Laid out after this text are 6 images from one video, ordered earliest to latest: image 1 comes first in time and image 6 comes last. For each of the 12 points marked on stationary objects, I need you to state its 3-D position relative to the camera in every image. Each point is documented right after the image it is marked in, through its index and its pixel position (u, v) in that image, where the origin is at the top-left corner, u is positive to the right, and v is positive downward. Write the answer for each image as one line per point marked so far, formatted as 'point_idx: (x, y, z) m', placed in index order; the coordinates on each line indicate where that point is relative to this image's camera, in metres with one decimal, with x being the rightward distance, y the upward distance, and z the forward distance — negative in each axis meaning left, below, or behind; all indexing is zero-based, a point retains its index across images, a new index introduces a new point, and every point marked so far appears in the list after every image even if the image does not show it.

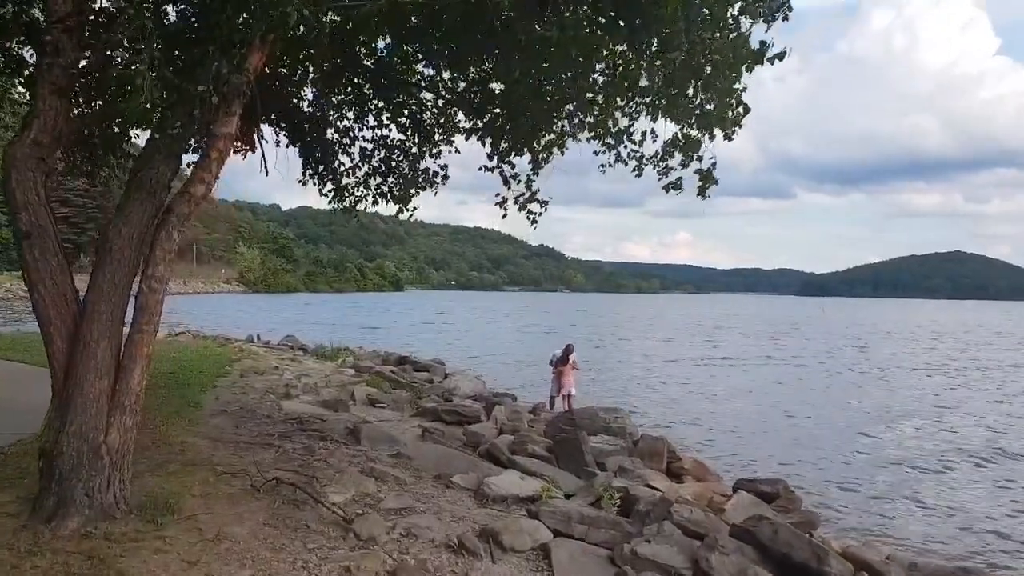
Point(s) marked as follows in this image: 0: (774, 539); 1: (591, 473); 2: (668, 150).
0: (+2.2, -2.1, +6.7) m
1: (+1.0, -2.4, +10.0) m
2: (+1.9, +1.8, +10.1) m
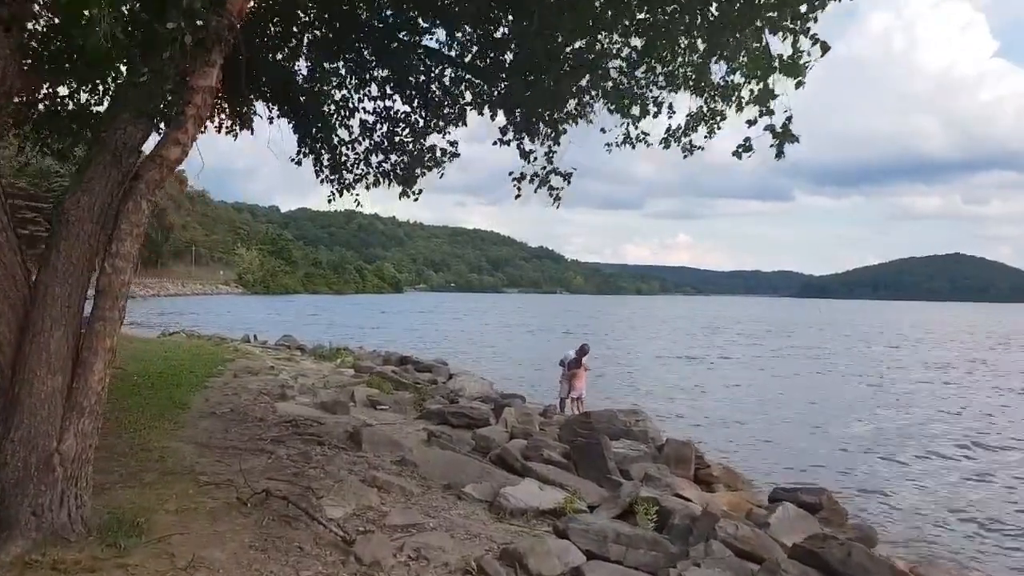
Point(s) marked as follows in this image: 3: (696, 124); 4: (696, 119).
0: (+2.4, -2.0, +5.8) m
1: (+1.2, -2.2, +9.1) m
2: (+2.1, +1.9, +9.3) m
3: (+2.1, +1.9, +9.2) m
4: (+2.1, +2.0, +9.2) m
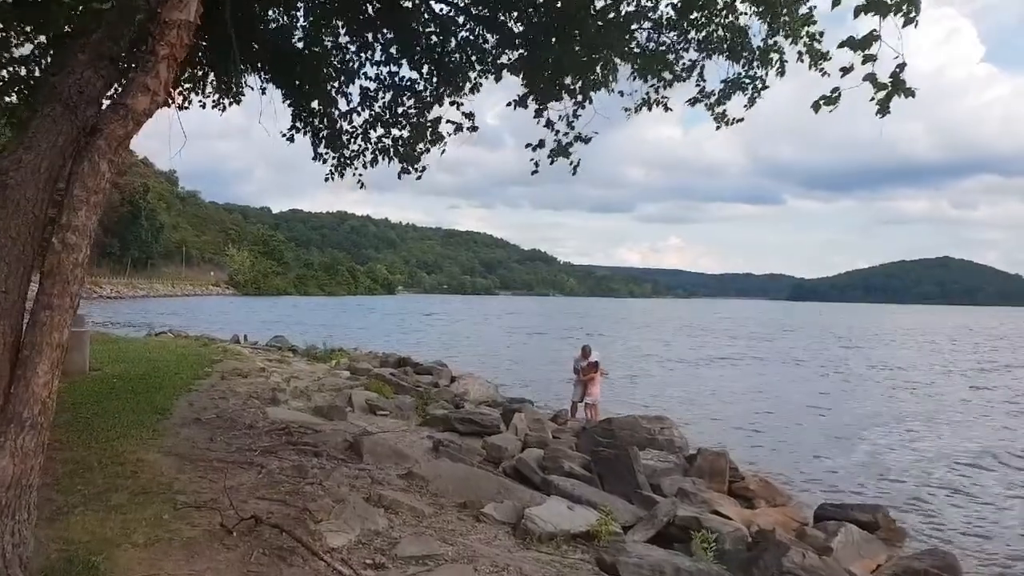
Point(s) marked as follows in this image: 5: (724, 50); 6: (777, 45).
0: (+2.7, -1.9, +4.8) m
1: (+1.4, -2.2, +8.2) m
2: (+2.3, +2.0, +8.3) m
3: (+2.3, +2.0, +8.3) m
4: (+2.3, +2.0, +8.3) m
5: (+2.2, +2.4, +8.3) m
6: (+2.7, +2.4, +8.1) m
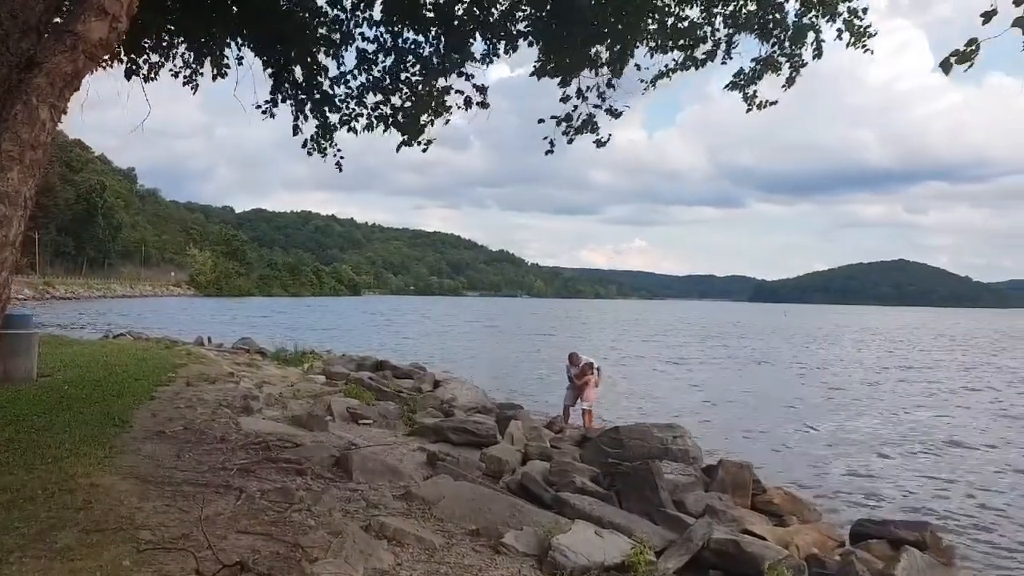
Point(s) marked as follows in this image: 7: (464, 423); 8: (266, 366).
0: (+2.9, -1.9, +4.1) m
1: (+1.5, -2.1, +7.3) m
2: (+2.4, +2.0, +7.5) m
3: (+2.4, +2.0, +7.5) m
4: (+2.4, +2.1, +7.5) m
5: (+2.3, +2.5, +7.5) m
6: (+2.8, +2.5, +7.3) m
7: (-0.6, -1.8, +10.6) m
8: (-5.4, -1.7, +17.6) m
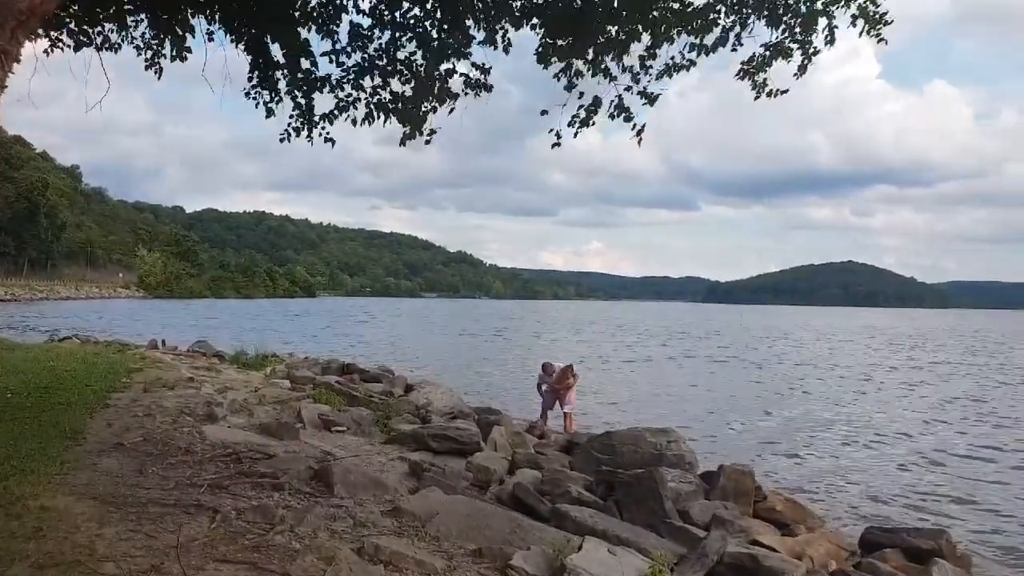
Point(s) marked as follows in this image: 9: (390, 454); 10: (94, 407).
0: (+3.1, -1.8, +3.7) m
1: (+1.5, -2.1, +6.9) m
2: (+2.3, +2.1, +7.1) m
3: (+2.4, +2.1, +7.1) m
4: (+2.4, +2.1, +7.1) m
5: (+2.2, +2.5, +7.1) m
6: (+2.7, +2.5, +7.0) m
7: (-0.8, -1.8, +10.1) m
8: (-6.0, -1.7, +16.7) m
9: (-1.4, -1.9, +9.2) m
10: (-5.1, -1.5, +9.8) m
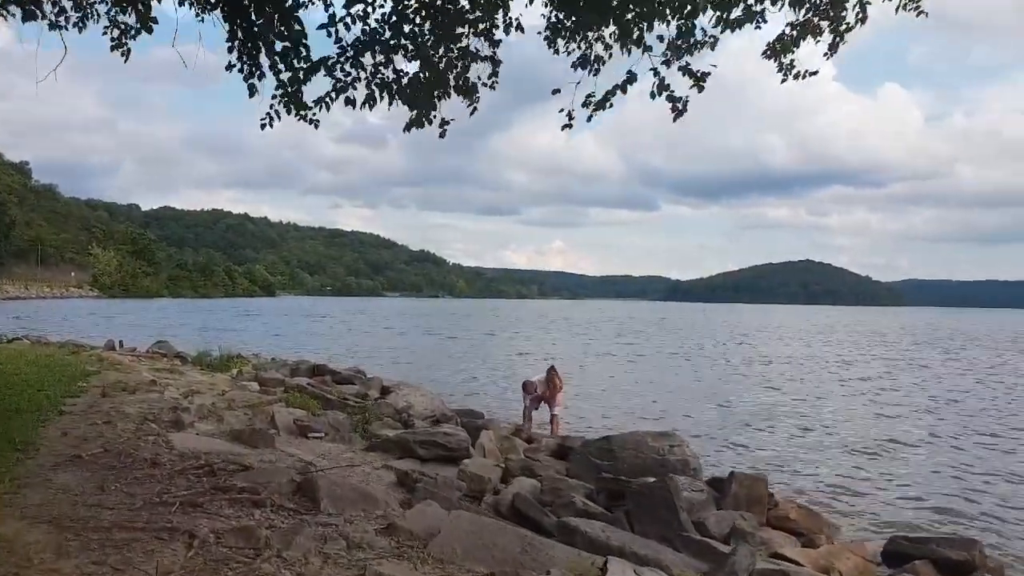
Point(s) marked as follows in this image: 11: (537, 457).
0: (+3.2, -1.8, +3.2) m
1: (+1.5, -2.1, +6.3) m
2: (+2.4, +2.1, +6.6) m
3: (+2.4, +2.1, +6.6) m
4: (+2.4, +2.2, +6.6) m
5: (+2.3, +2.5, +6.6) m
6: (+2.8, +2.6, +6.5) m
7: (-0.9, -1.7, +9.4) m
8: (-6.4, -1.7, +15.8) m
9: (-1.5, -1.9, +8.5) m
10: (-5.2, -1.4, +8.9) m
11: (+0.3, -2.1, +9.7) m
